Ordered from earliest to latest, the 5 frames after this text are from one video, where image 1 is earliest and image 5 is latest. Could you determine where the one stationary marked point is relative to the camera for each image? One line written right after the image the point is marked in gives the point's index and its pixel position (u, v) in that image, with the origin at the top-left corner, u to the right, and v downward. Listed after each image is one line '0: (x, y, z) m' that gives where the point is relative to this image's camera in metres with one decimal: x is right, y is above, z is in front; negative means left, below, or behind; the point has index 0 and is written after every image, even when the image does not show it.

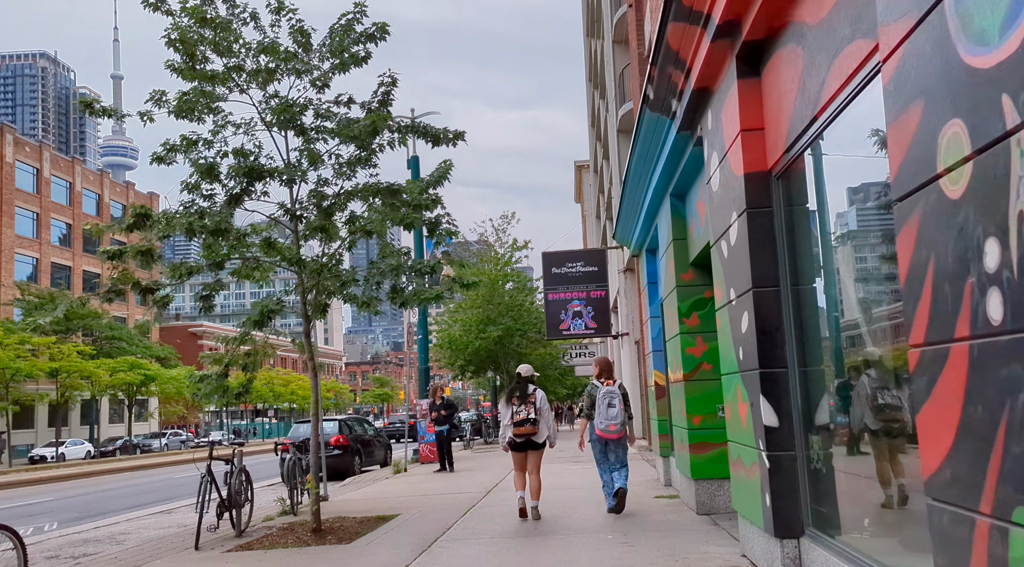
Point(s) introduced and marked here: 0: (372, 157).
0: (-1.6, +1.4, +10.9) m
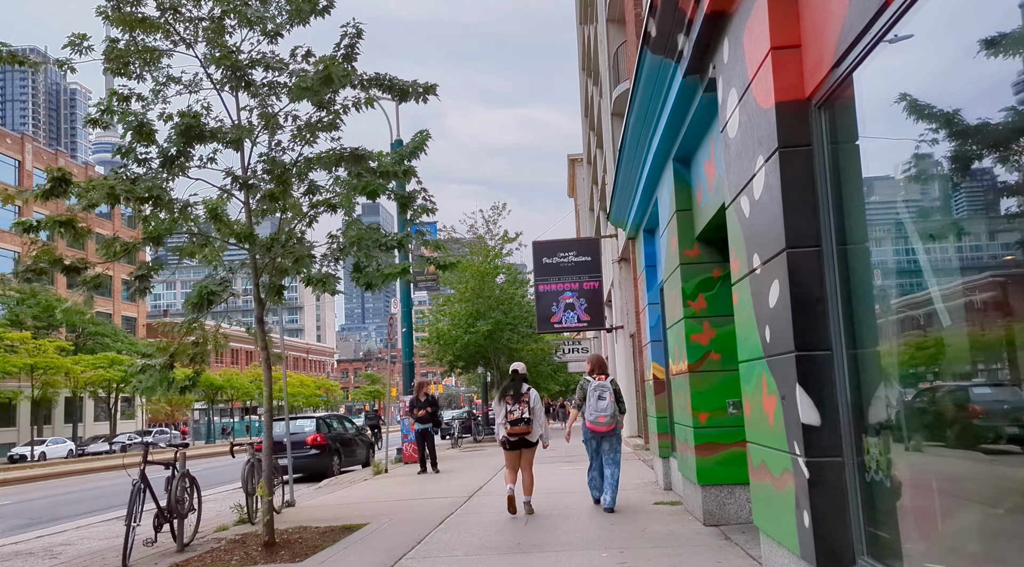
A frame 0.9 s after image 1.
0: (-1.8, +1.6, +9.7) m
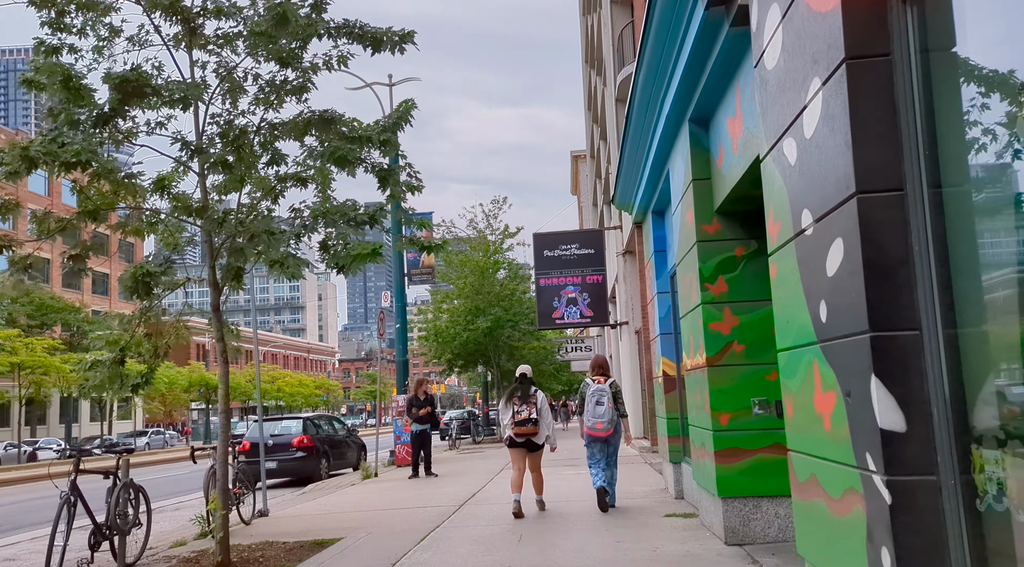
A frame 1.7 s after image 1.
0: (-1.8, +1.8, +8.5) m
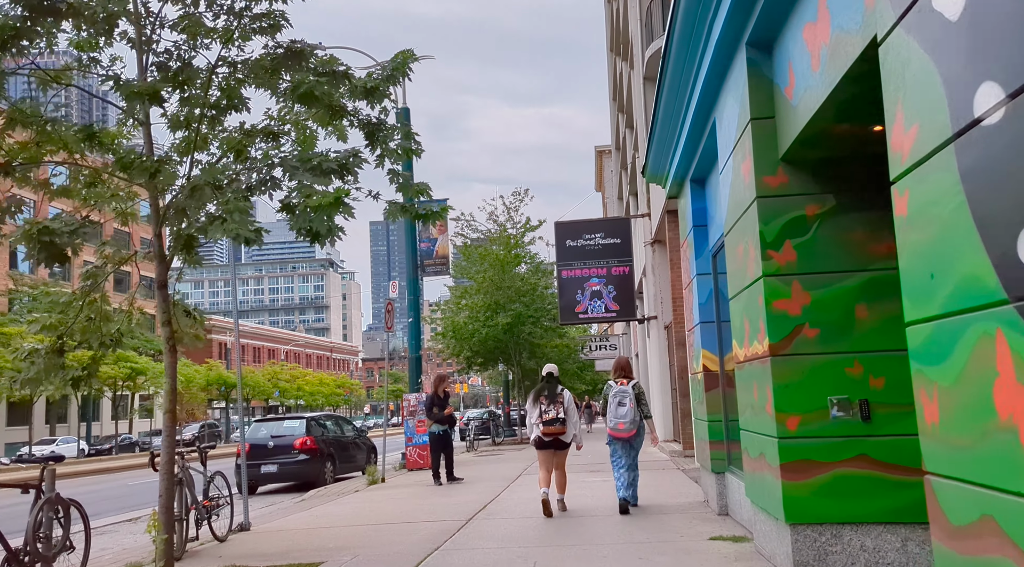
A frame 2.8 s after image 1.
0: (-1.8, +2.0, +7.0) m
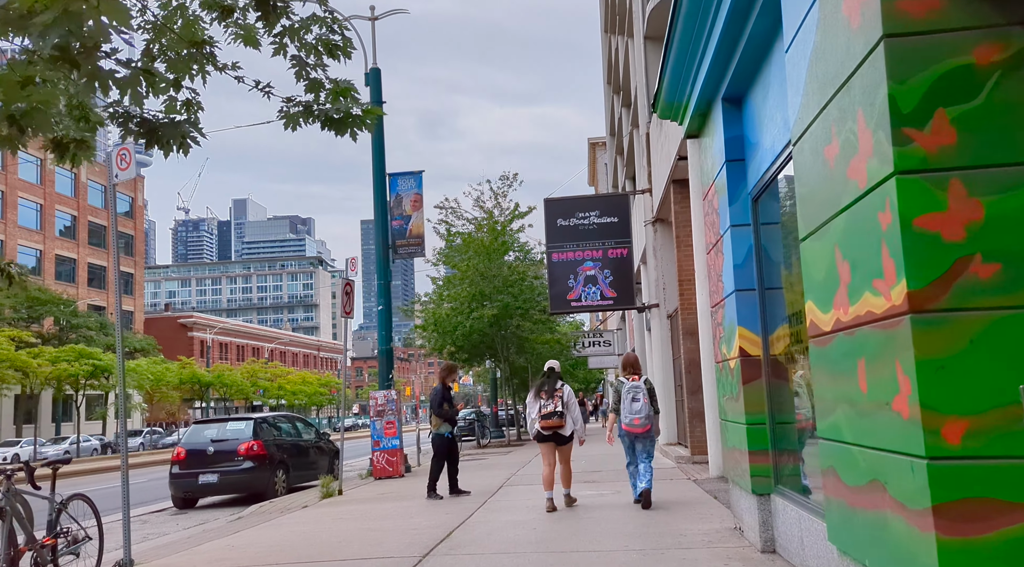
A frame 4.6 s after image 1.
0: (-2.0, +2.3, +4.5) m
